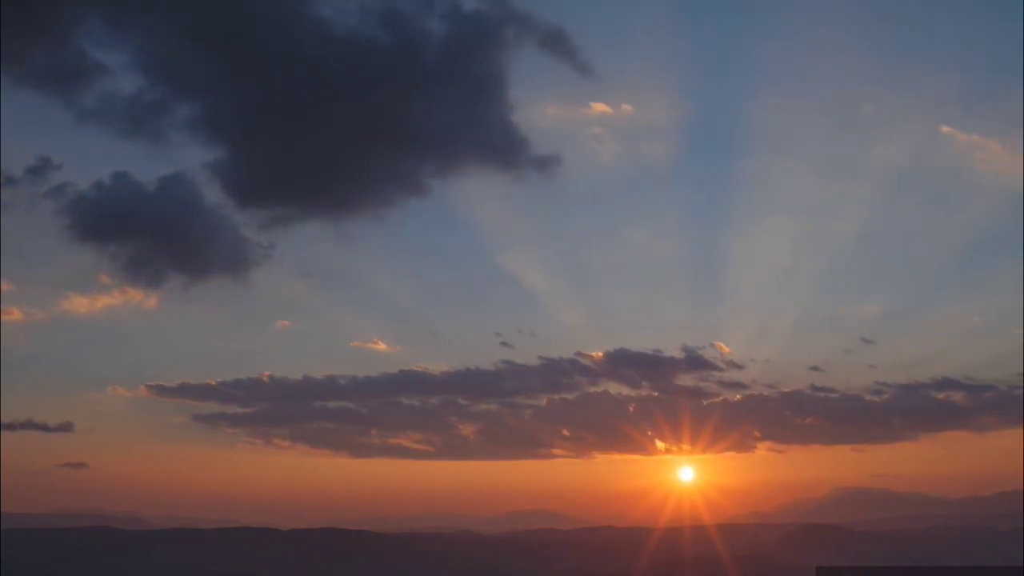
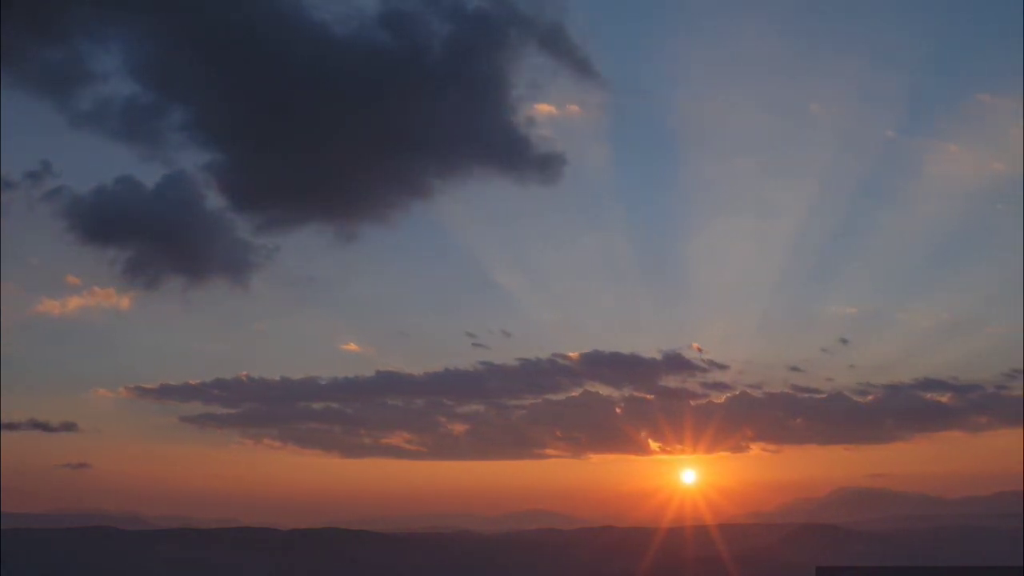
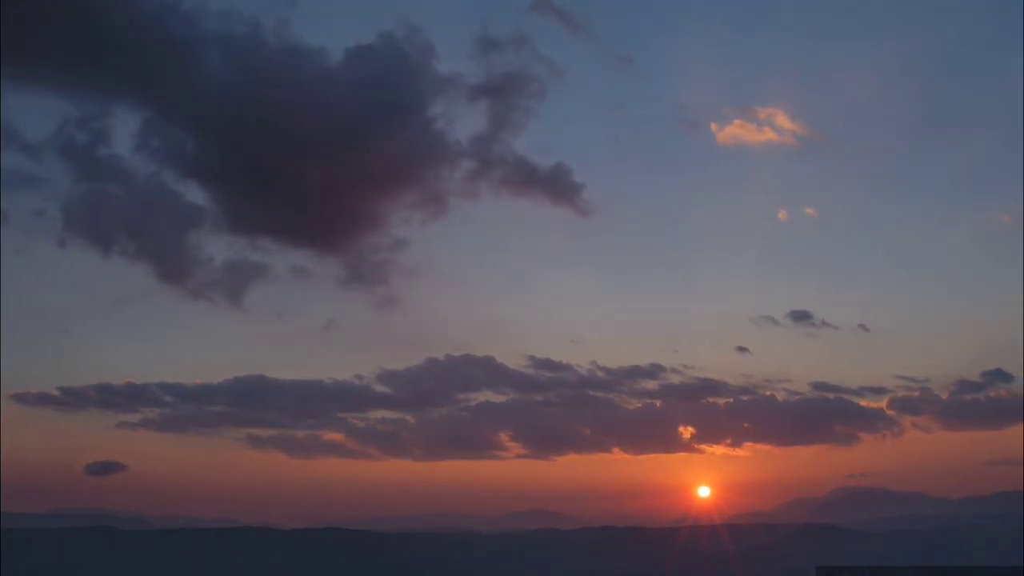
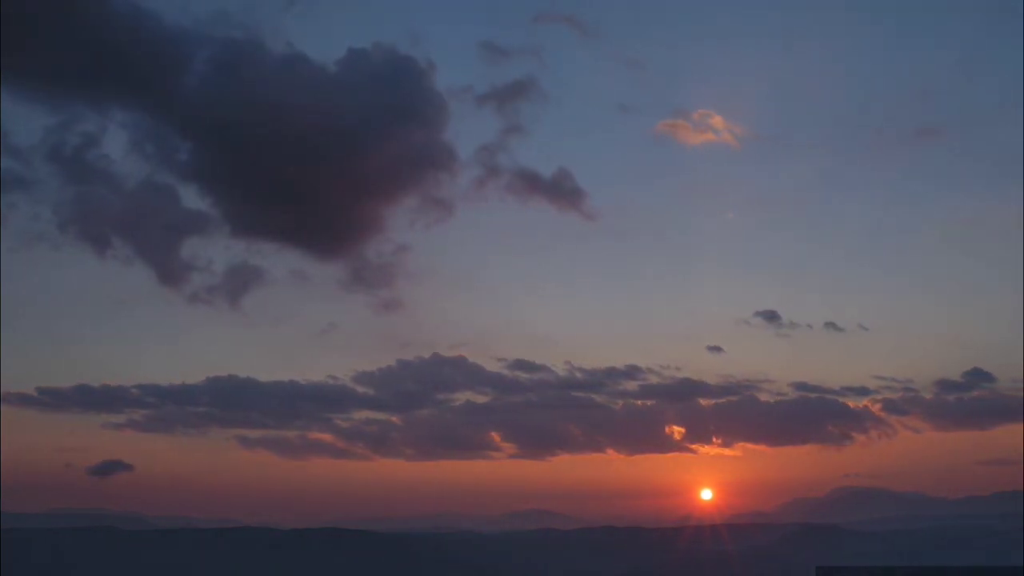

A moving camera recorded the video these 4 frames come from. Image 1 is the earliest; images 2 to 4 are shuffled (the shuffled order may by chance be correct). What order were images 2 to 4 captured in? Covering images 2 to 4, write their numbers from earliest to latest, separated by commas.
2, 3, 4
